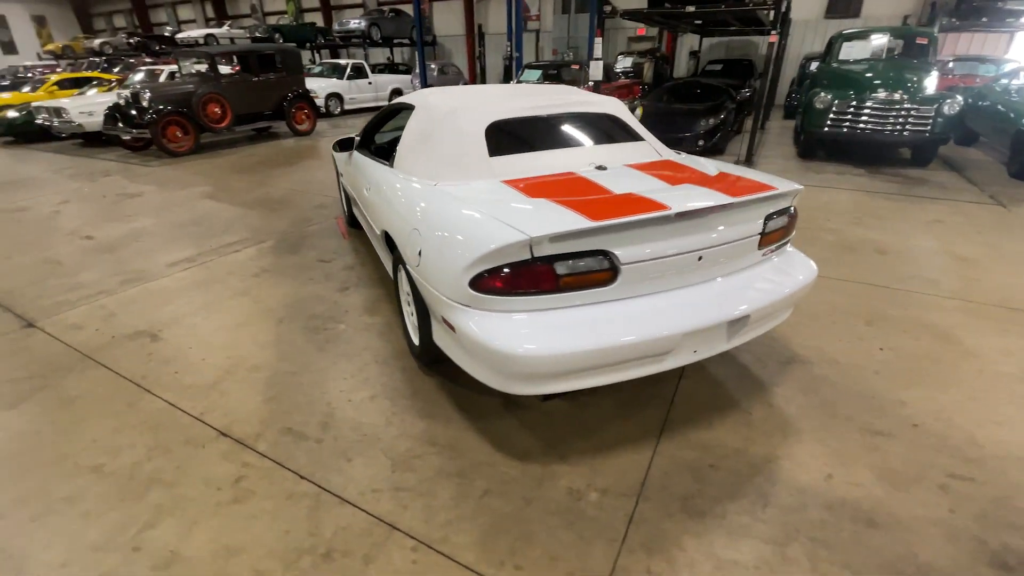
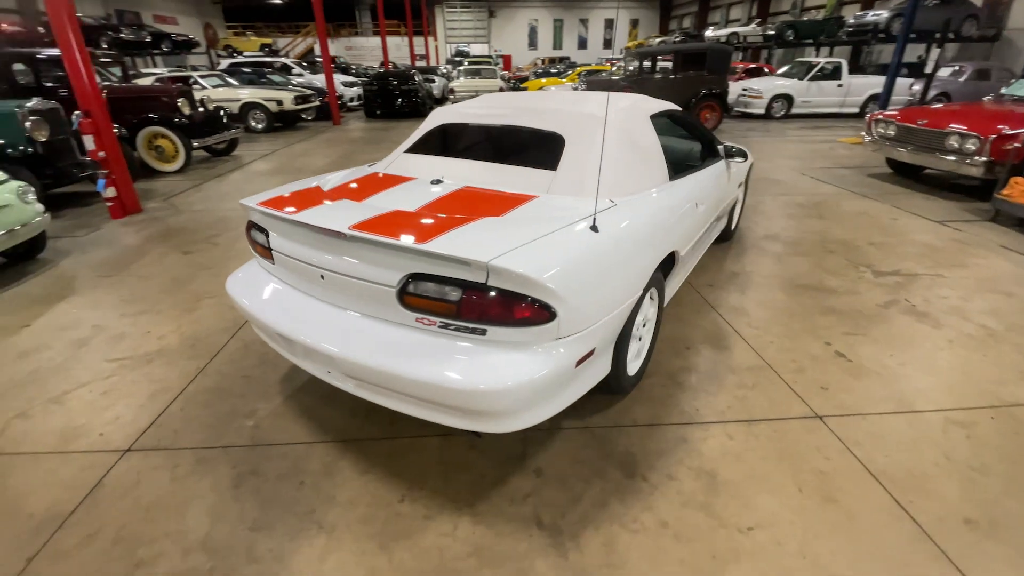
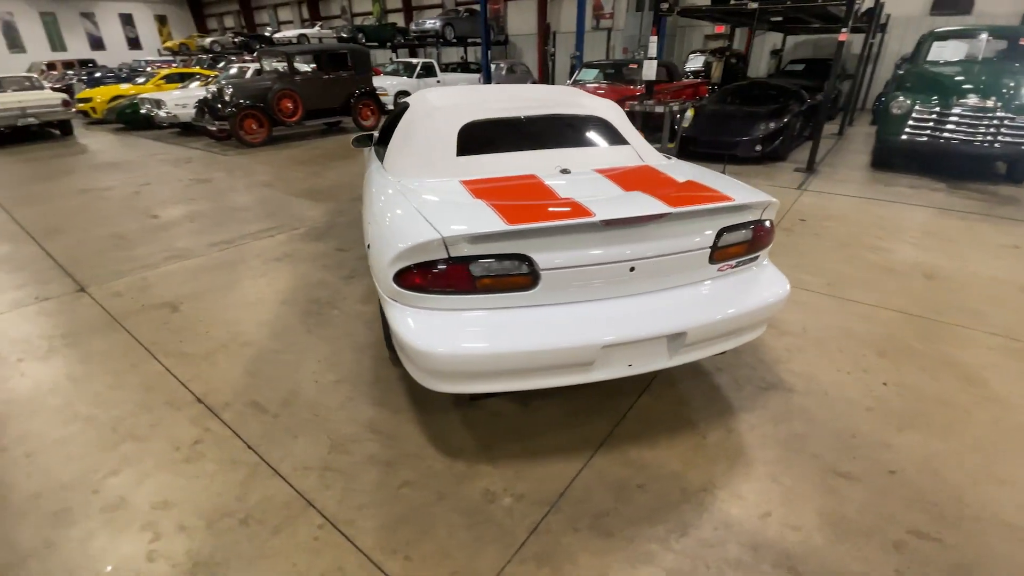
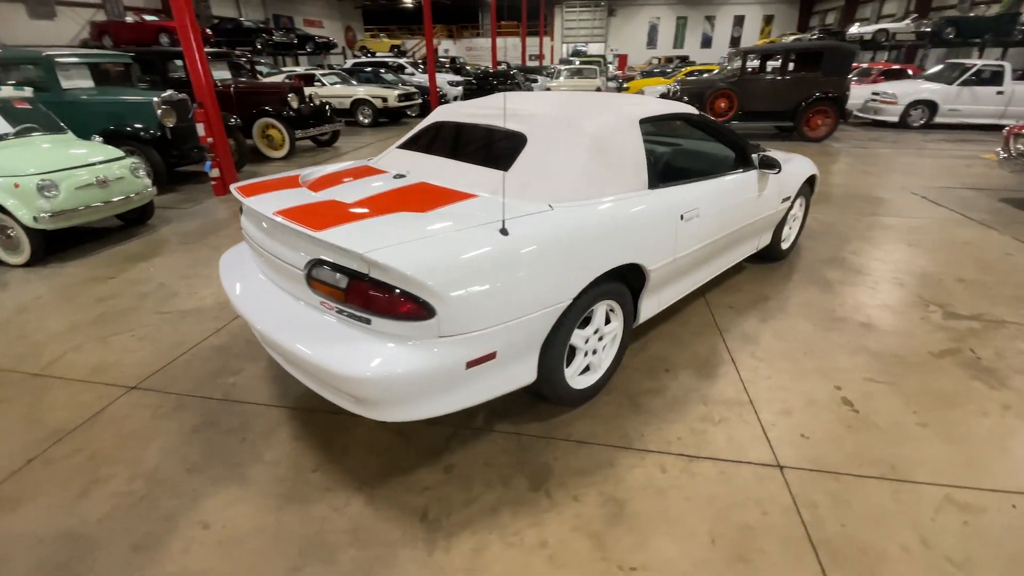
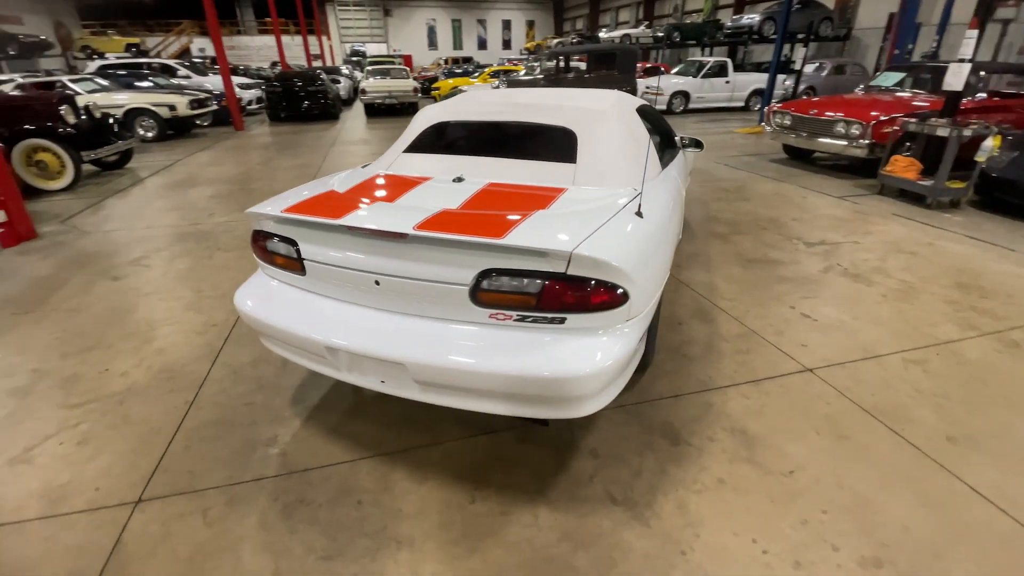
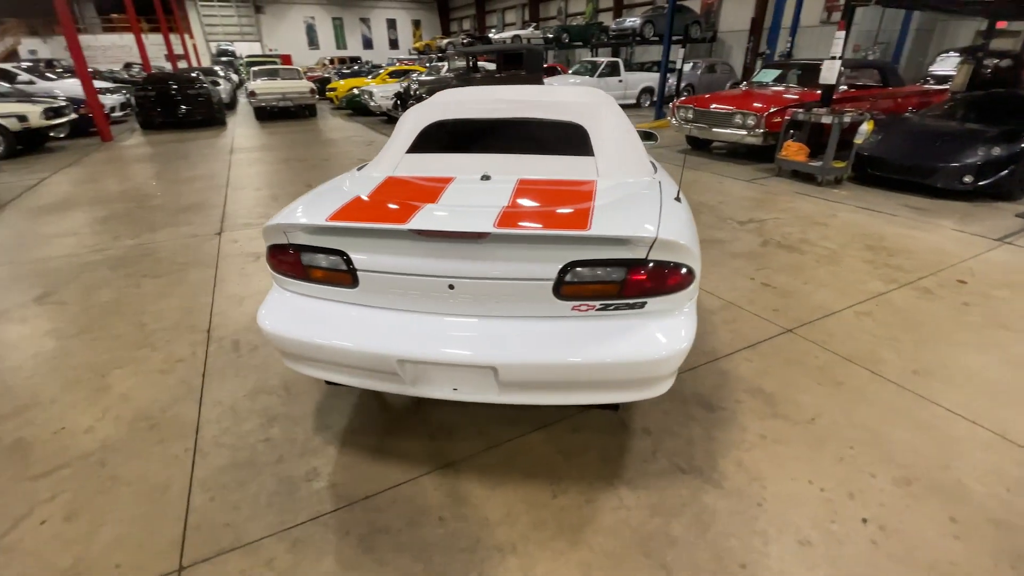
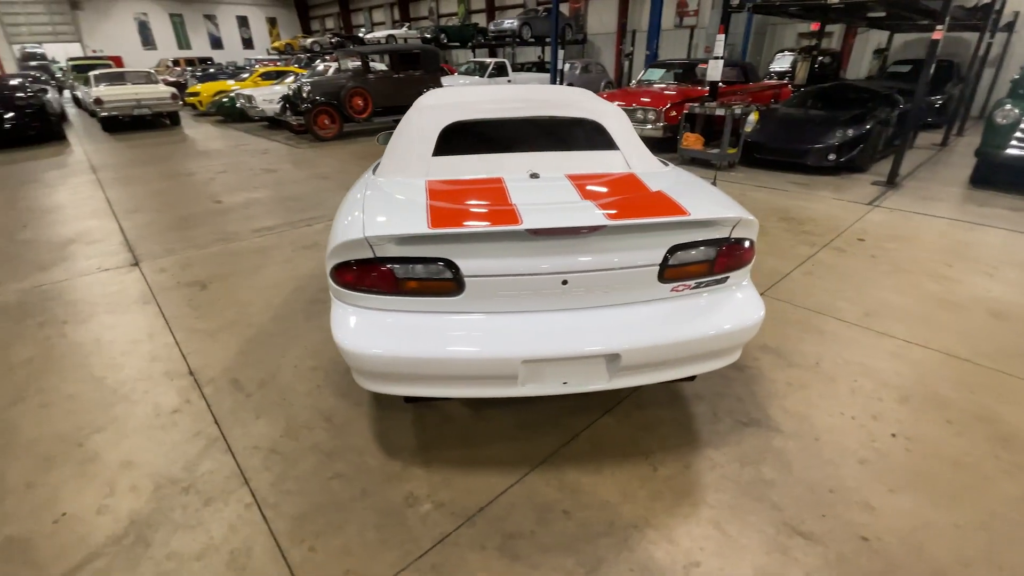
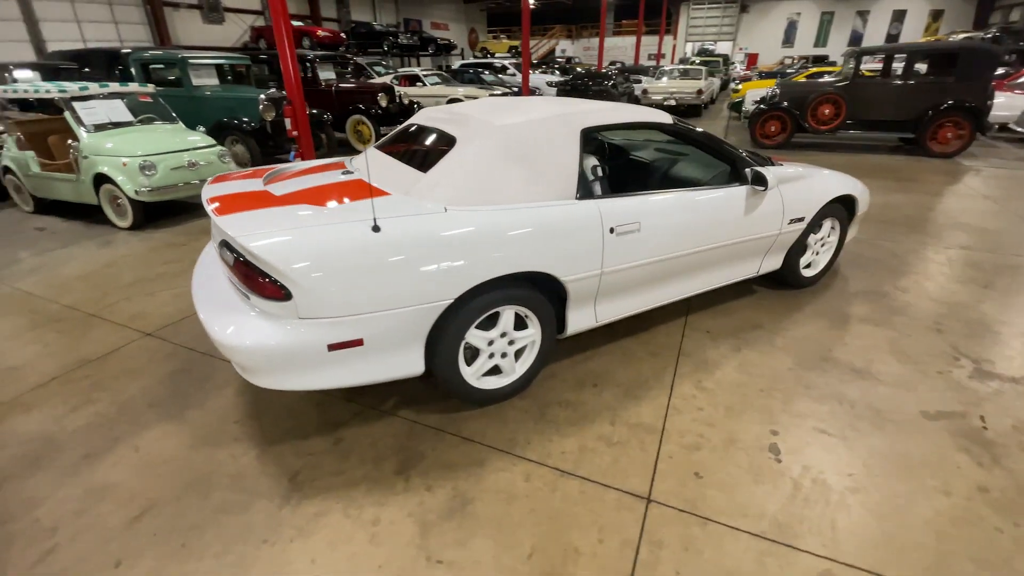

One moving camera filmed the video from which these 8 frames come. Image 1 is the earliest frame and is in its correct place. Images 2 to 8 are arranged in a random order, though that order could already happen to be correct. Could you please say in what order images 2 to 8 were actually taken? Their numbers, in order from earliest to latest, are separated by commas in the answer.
3, 7, 6, 5, 2, 4, 8
